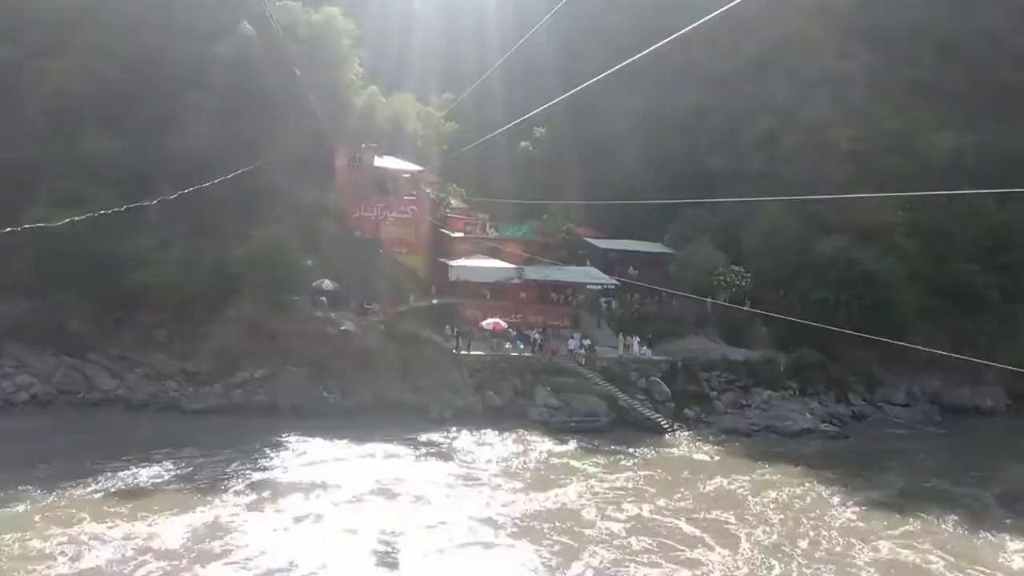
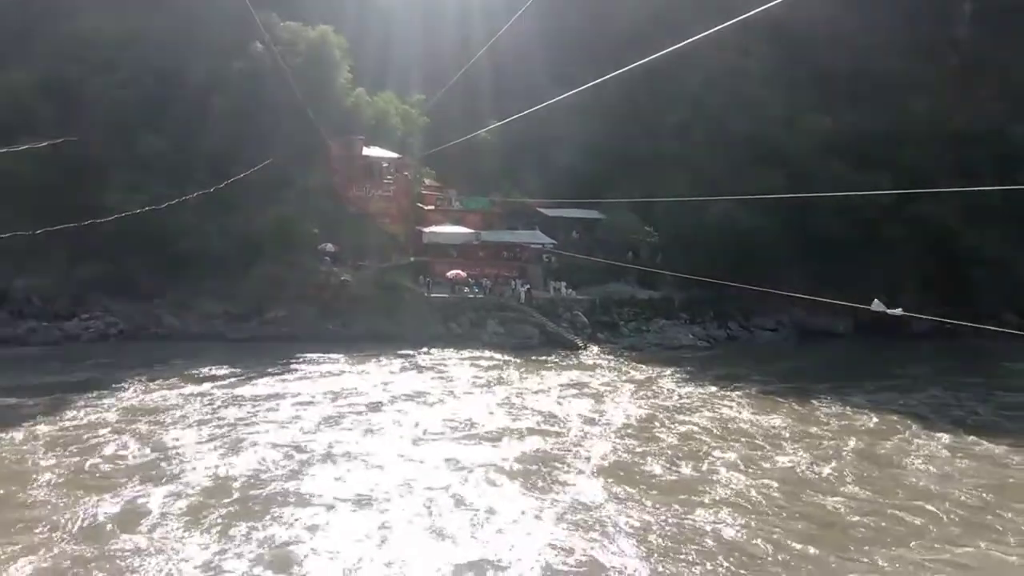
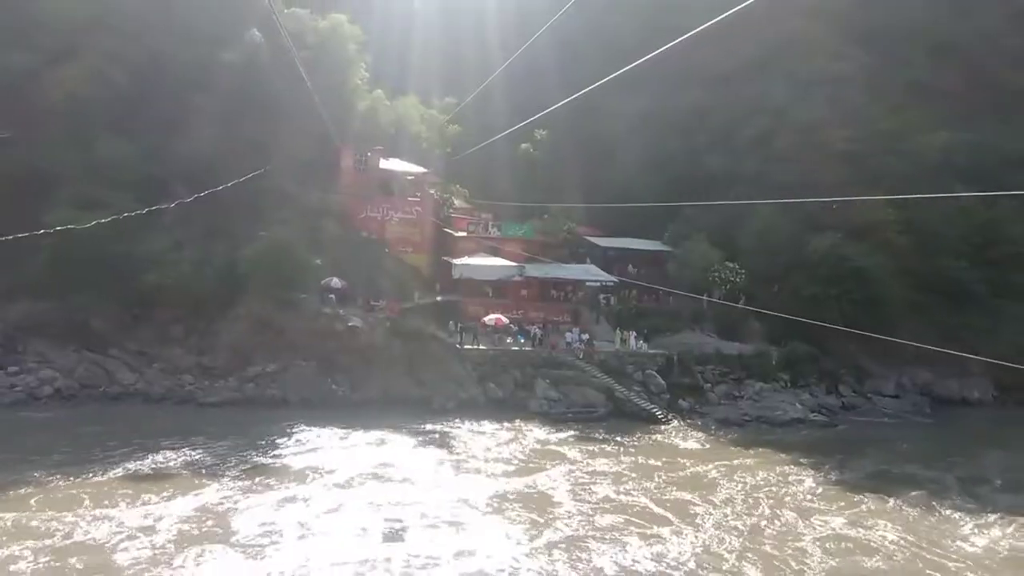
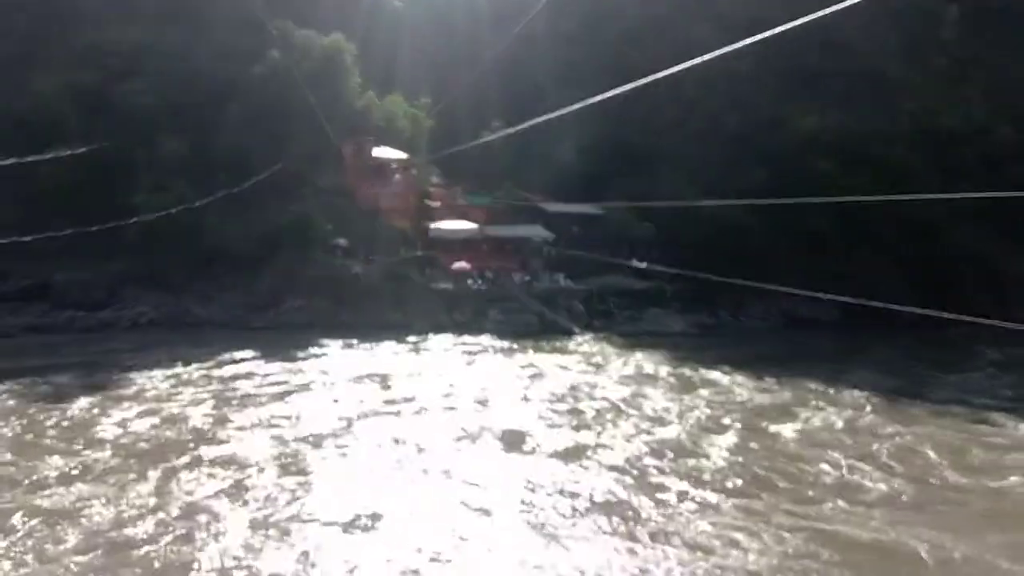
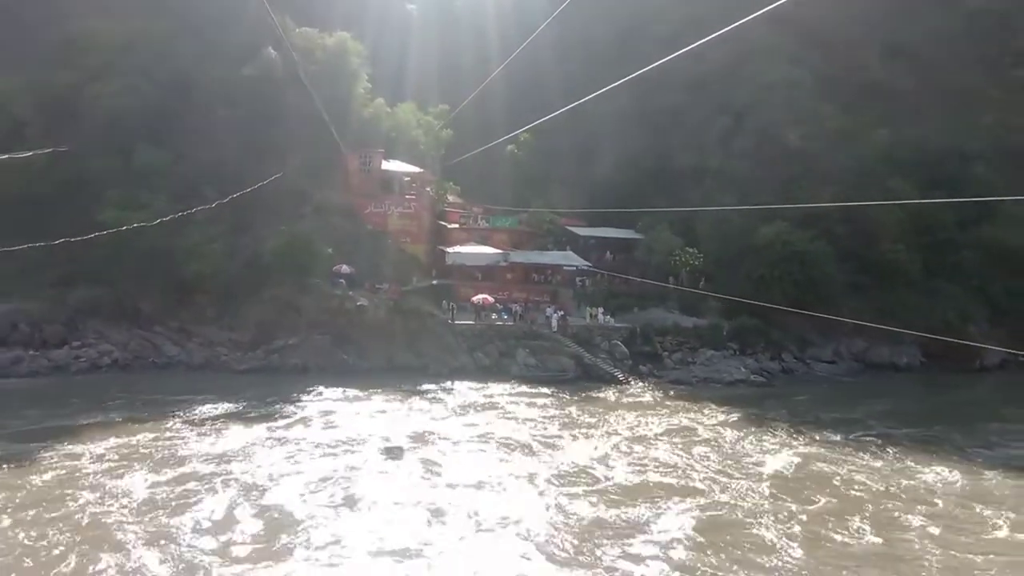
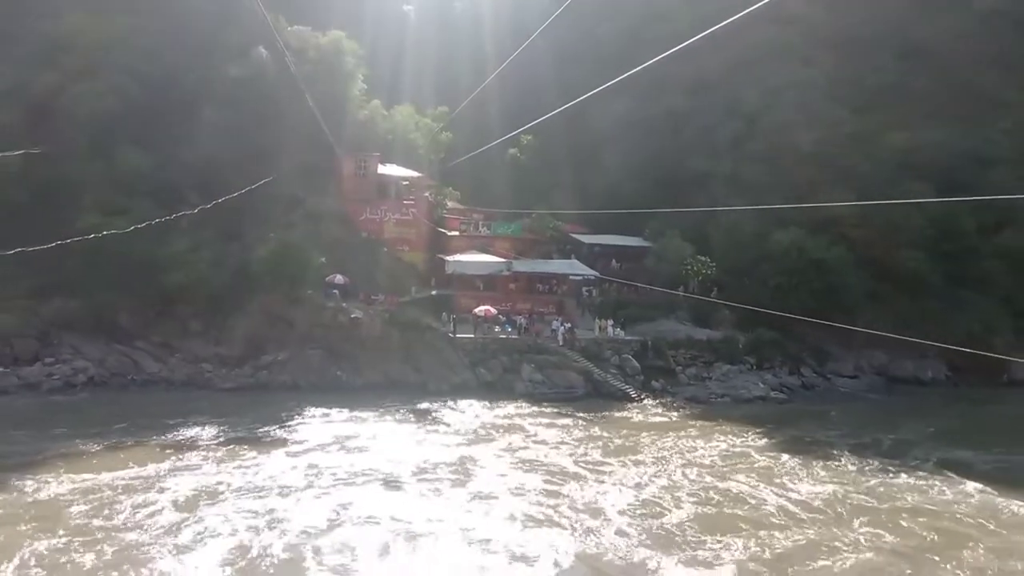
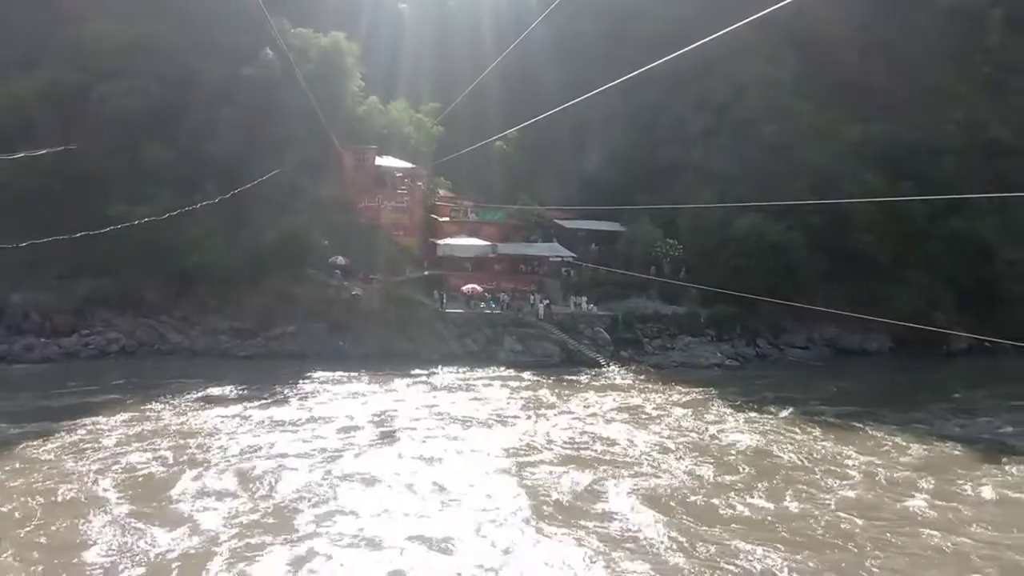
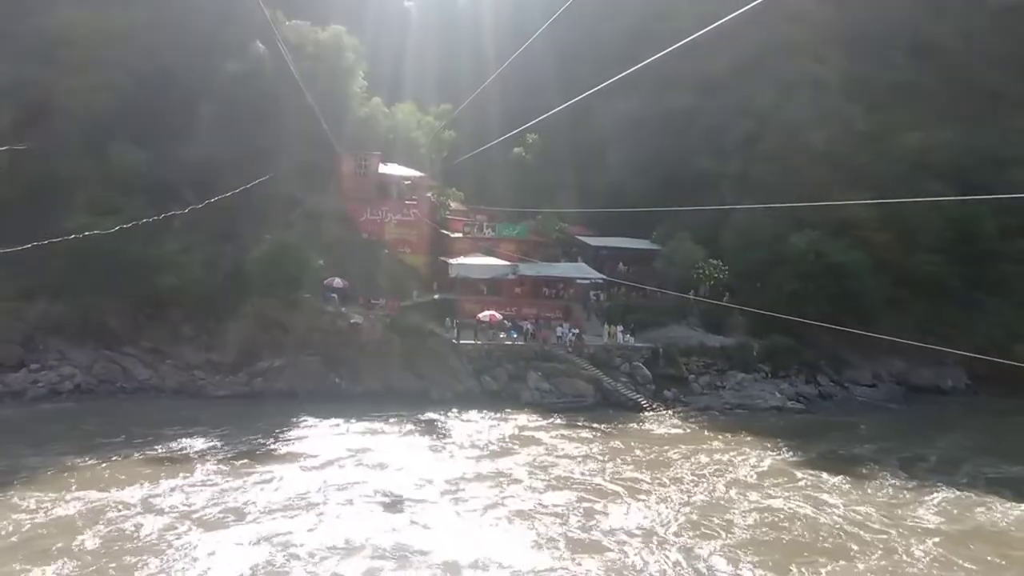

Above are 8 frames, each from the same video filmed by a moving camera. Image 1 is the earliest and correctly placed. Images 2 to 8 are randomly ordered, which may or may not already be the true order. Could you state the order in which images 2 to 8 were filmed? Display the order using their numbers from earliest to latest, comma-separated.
3, 8, 6, 5, 7, 2, 4
